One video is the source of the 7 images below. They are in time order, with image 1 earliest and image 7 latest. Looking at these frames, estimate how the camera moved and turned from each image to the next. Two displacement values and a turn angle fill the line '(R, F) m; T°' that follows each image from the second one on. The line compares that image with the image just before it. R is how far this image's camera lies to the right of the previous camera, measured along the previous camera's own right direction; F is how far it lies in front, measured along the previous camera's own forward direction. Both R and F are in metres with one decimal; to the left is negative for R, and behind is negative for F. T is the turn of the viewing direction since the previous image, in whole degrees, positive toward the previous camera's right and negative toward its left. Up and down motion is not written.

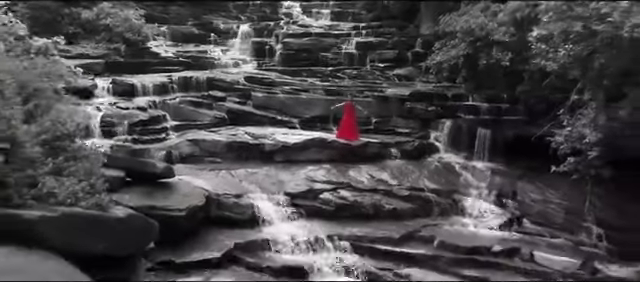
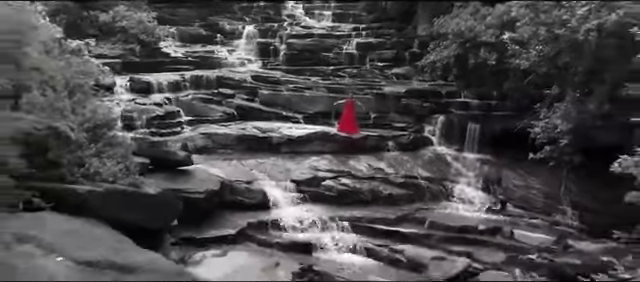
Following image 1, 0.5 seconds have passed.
(+0.1, -0.5) m; -1°
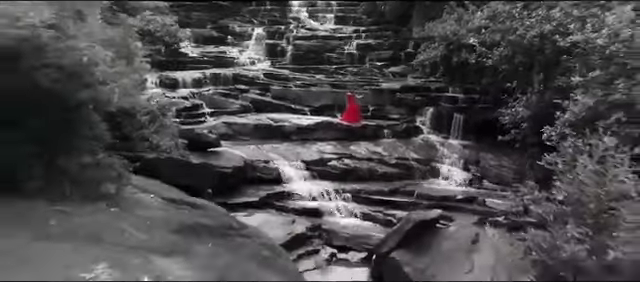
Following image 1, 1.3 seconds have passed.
(-0.1, -1.0) m; 0°
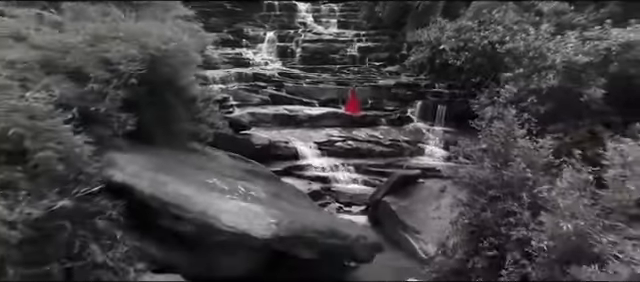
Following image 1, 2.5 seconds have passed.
(-0.1, -1.5) m; 0°
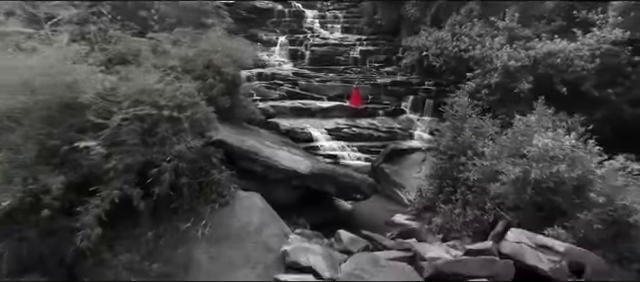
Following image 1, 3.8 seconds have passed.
(-0.2, -1.9) m; 0°
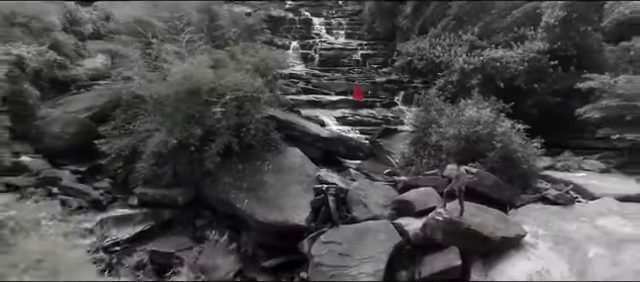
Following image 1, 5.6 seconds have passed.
(-0.2, -2.7) m; 0°
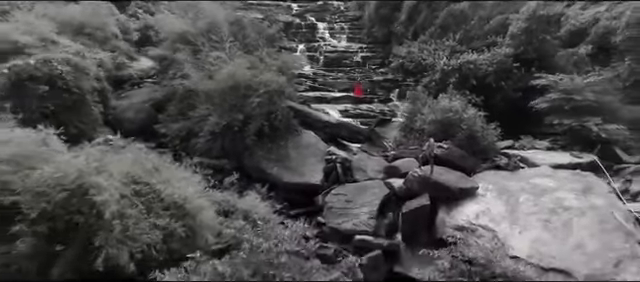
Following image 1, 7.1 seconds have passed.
(-0.2, -2.1) m; 0°
